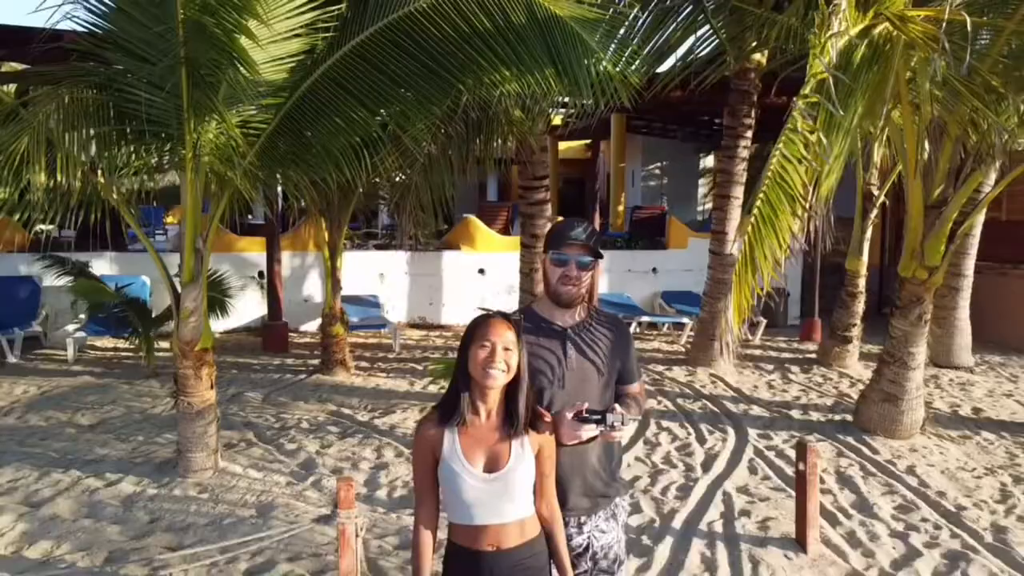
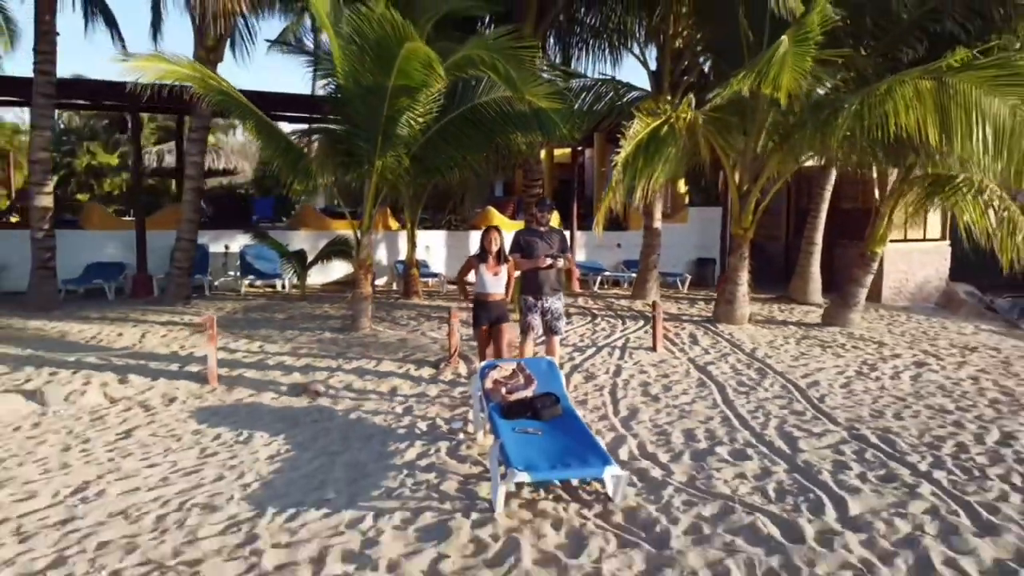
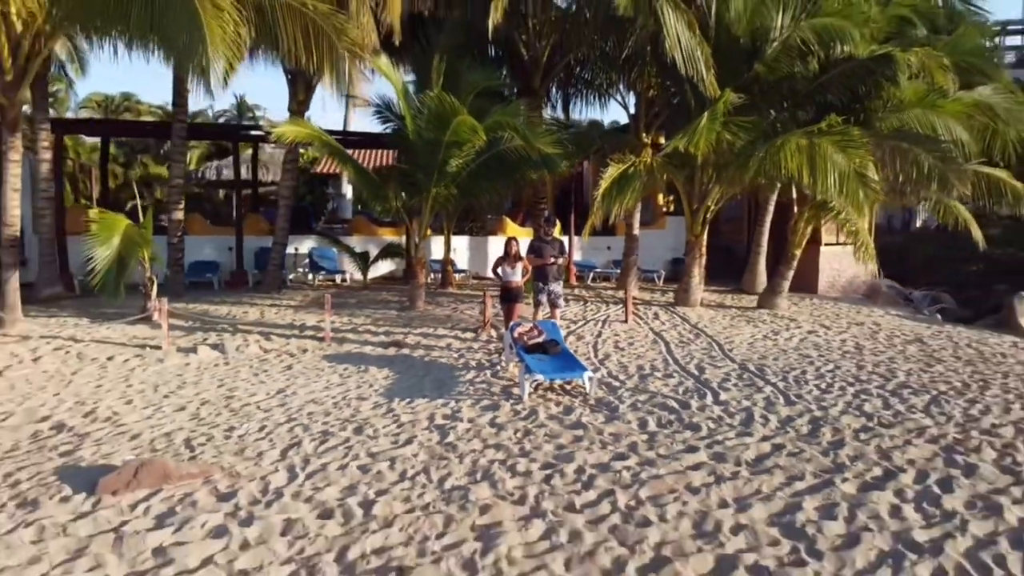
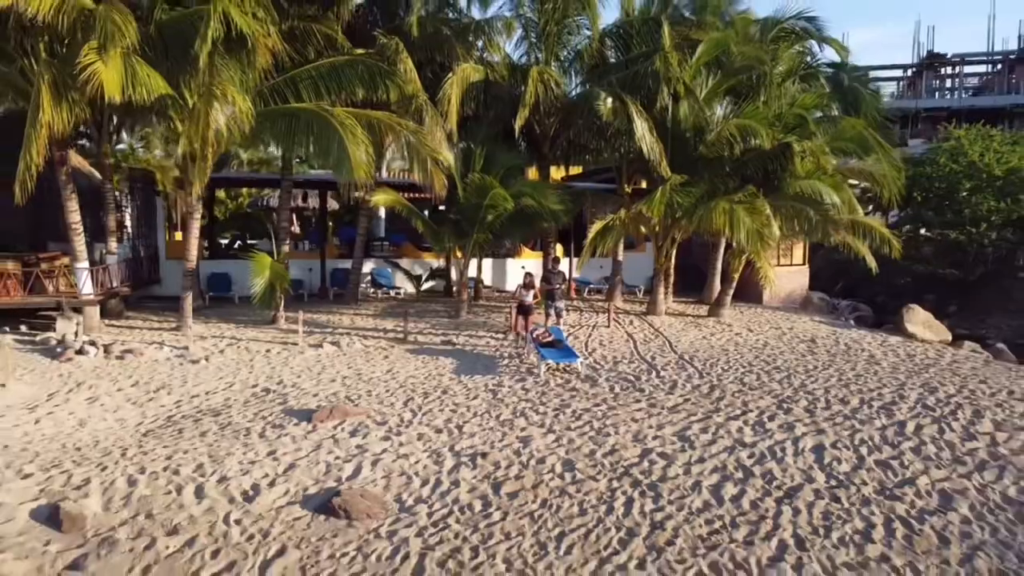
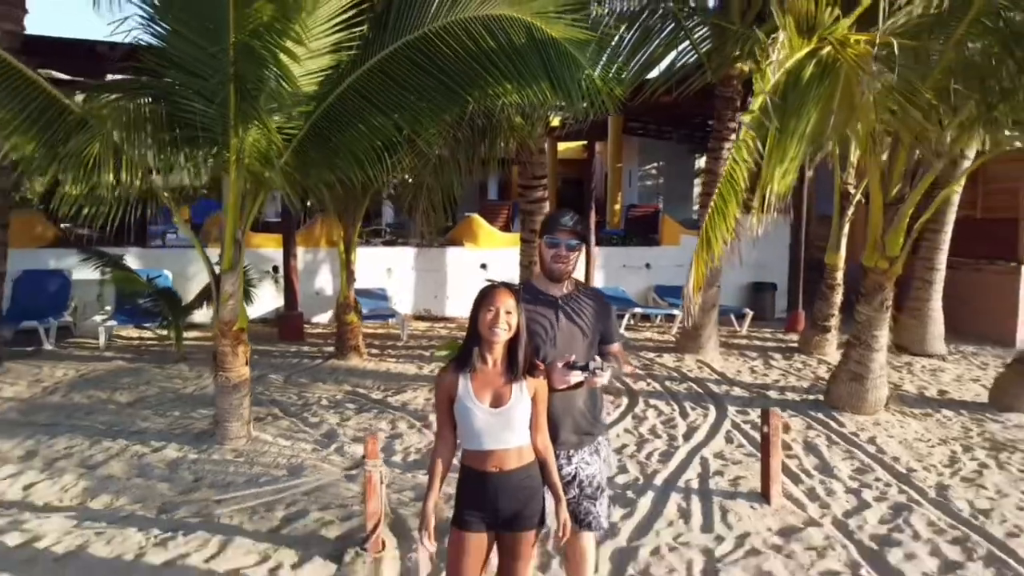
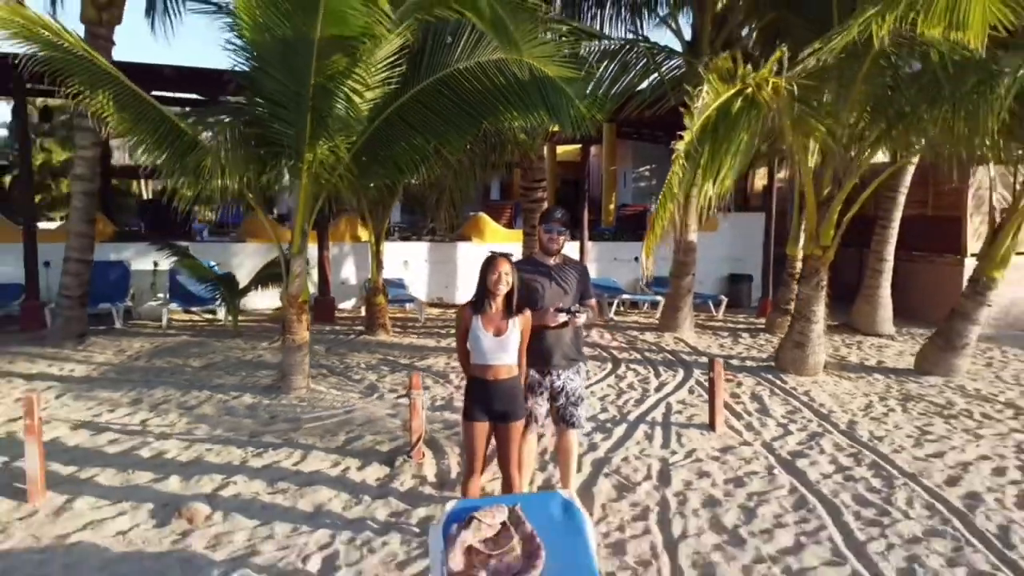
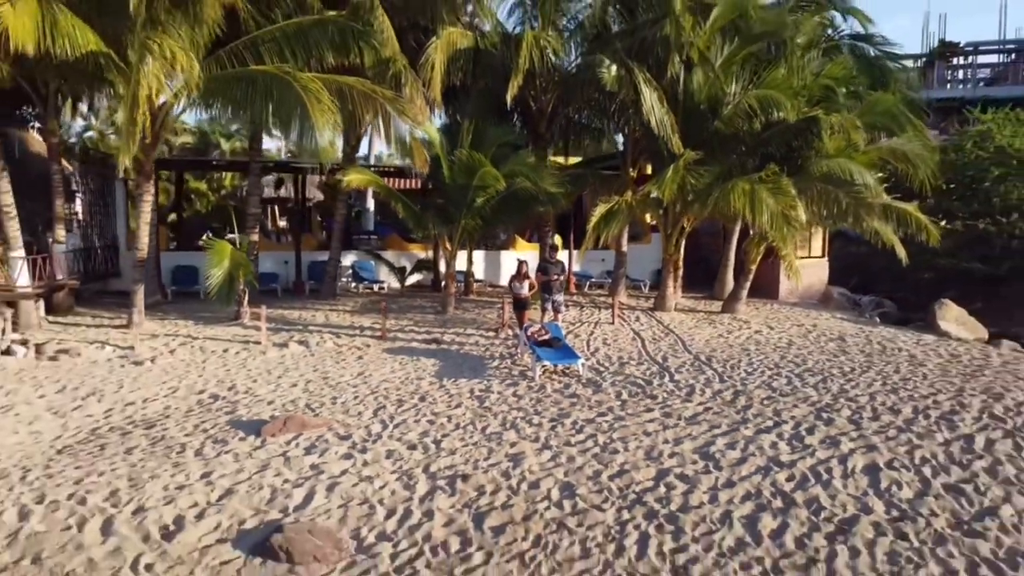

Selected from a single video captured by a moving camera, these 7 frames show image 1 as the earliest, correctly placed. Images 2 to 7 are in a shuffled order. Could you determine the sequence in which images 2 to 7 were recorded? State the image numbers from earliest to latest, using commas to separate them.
5, 6, 2, 3, 7, 4
